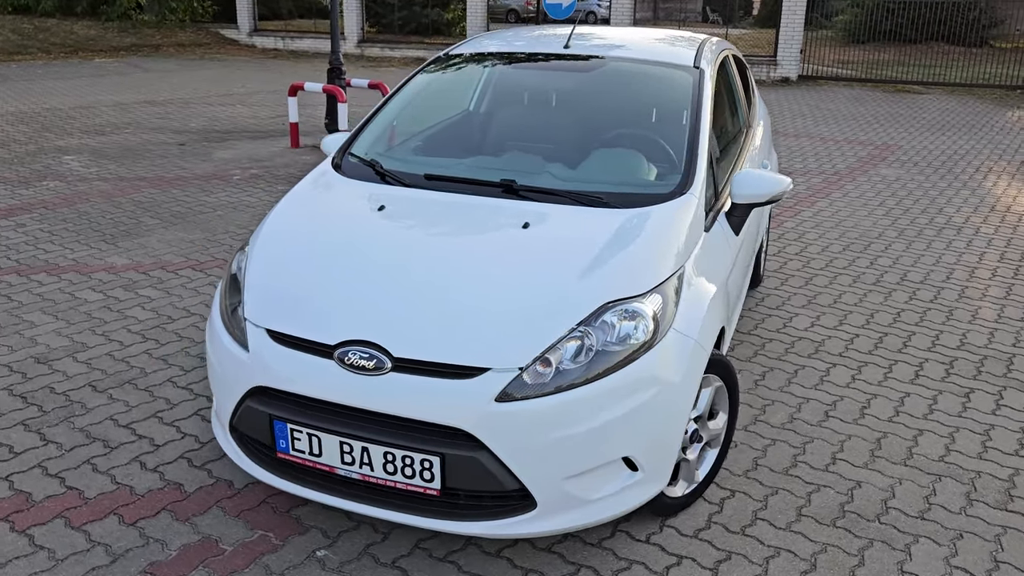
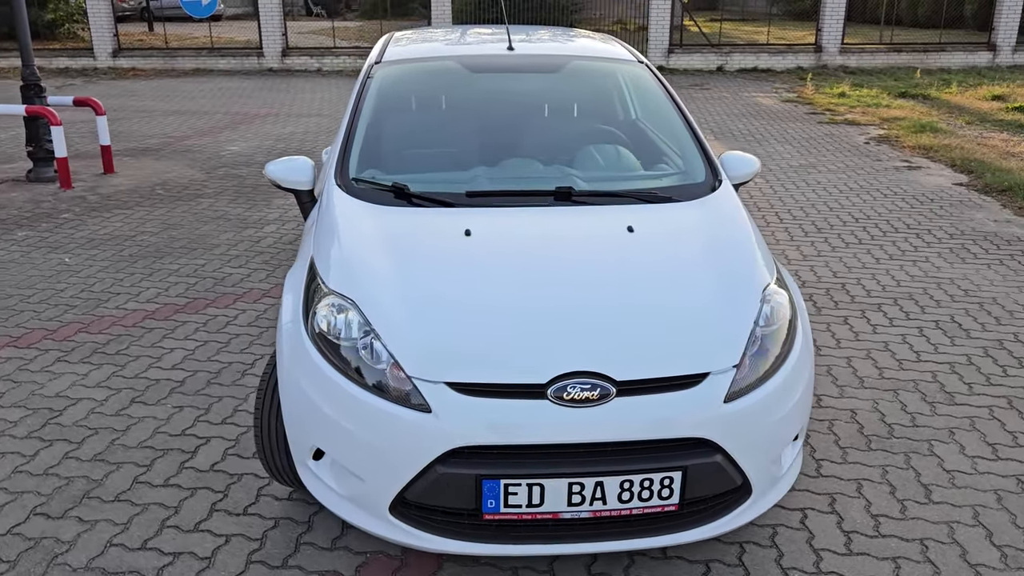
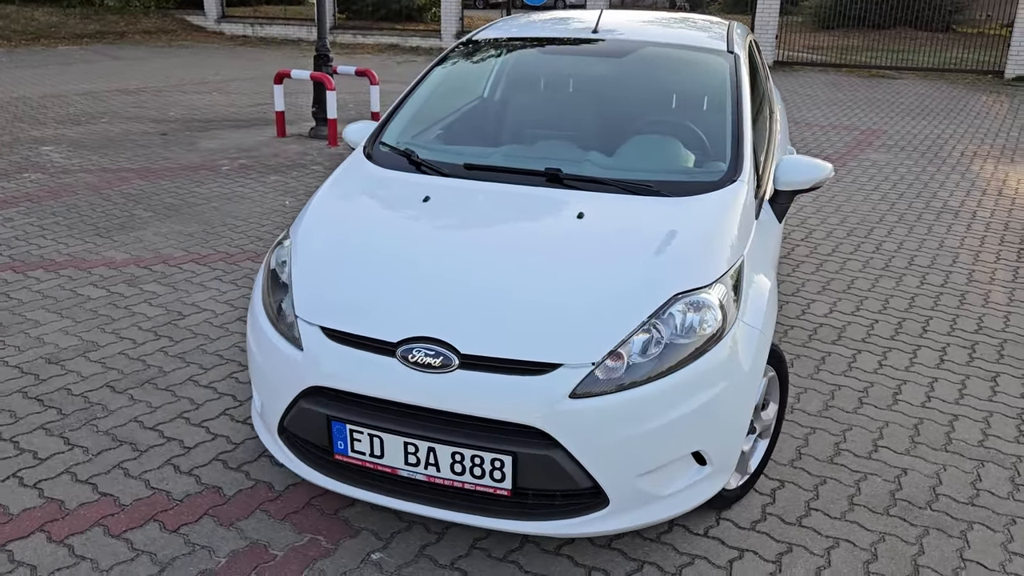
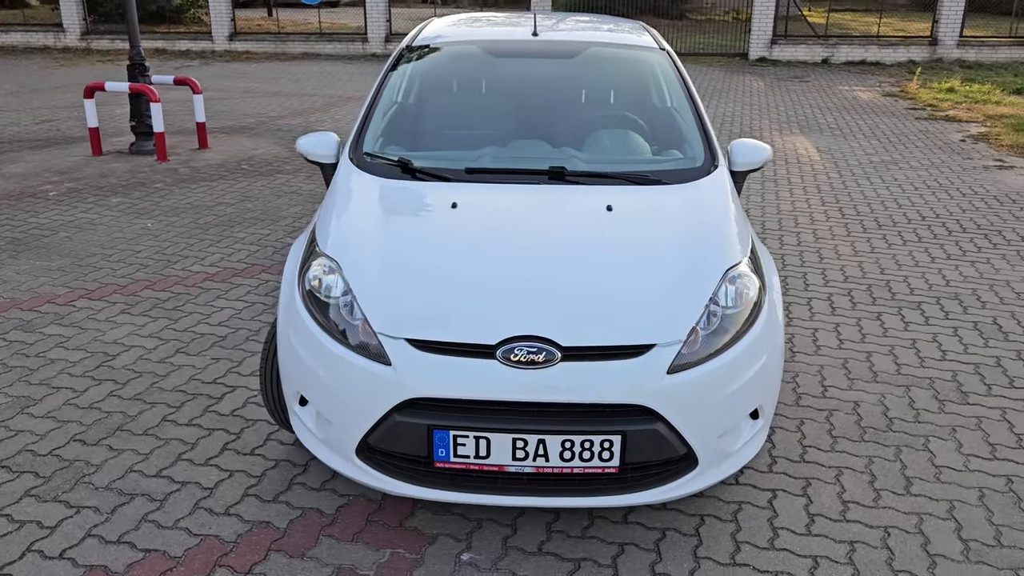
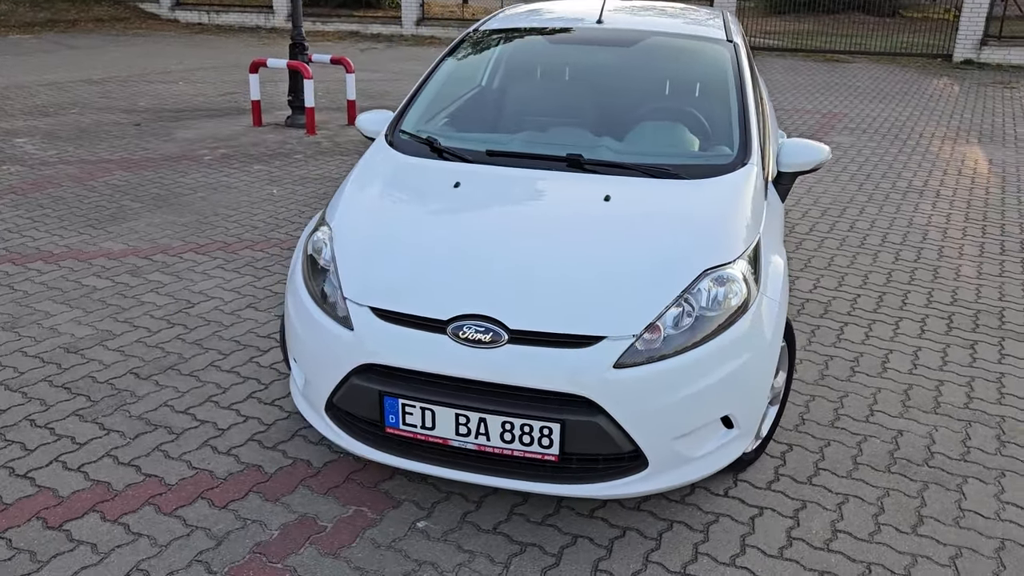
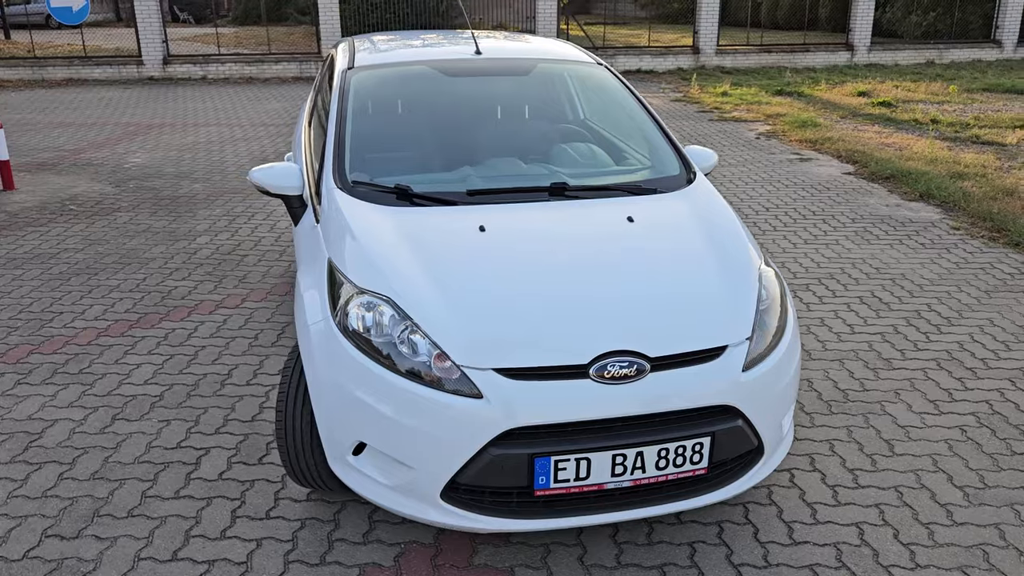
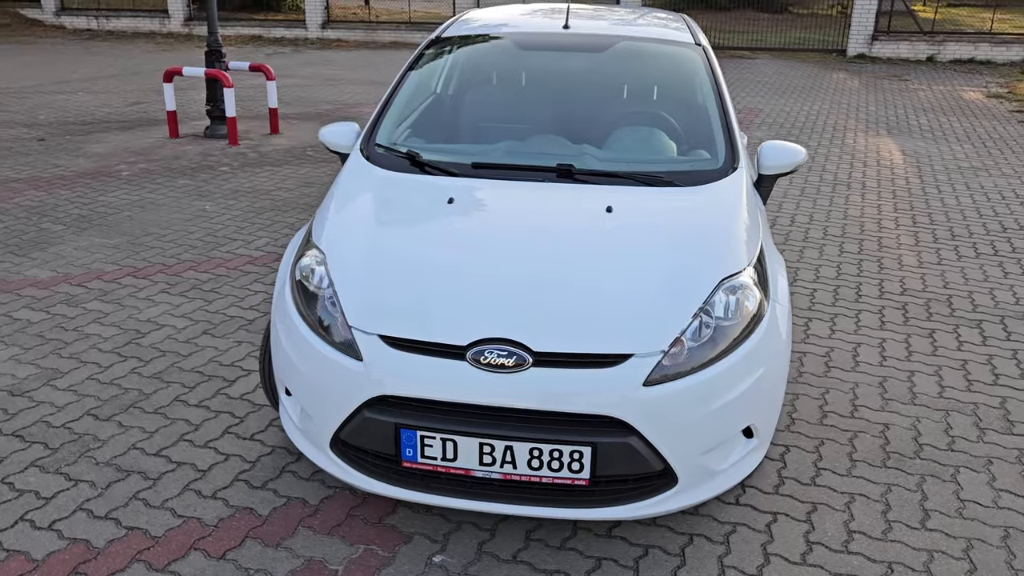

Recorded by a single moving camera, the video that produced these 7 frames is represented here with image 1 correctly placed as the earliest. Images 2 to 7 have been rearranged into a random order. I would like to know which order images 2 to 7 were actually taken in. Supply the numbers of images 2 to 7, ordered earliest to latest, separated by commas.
3, 5, 7, 4, 2, 6
